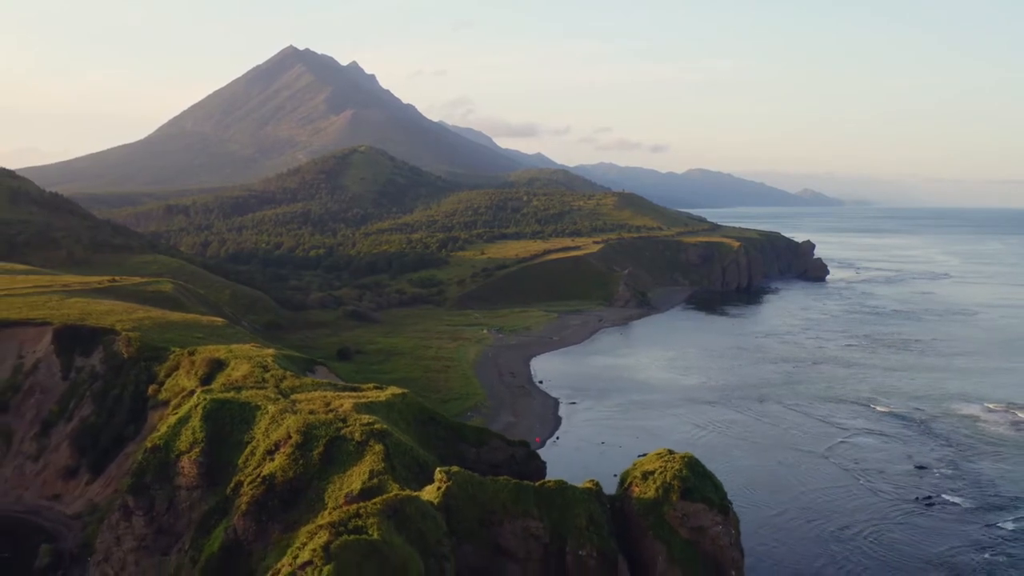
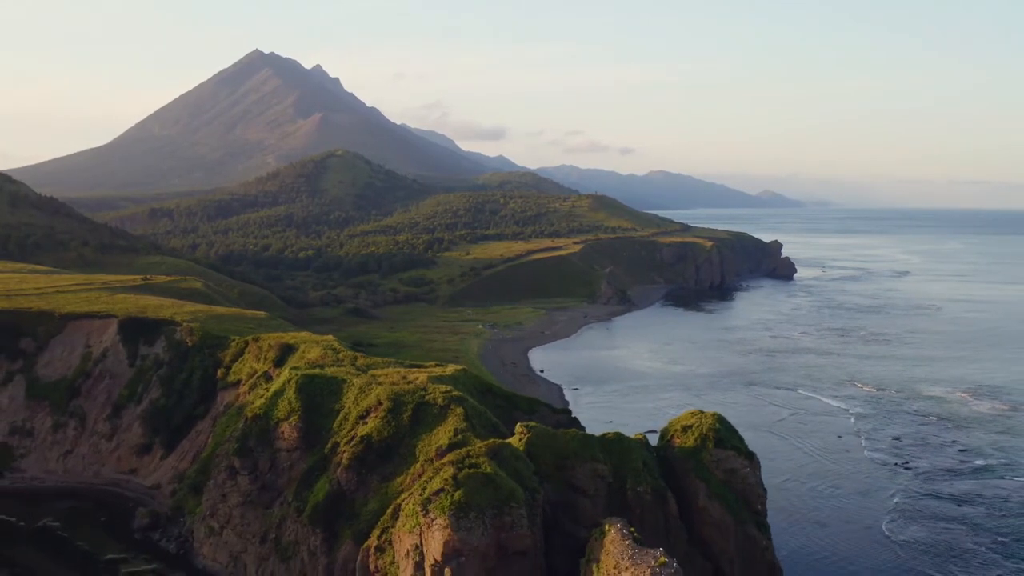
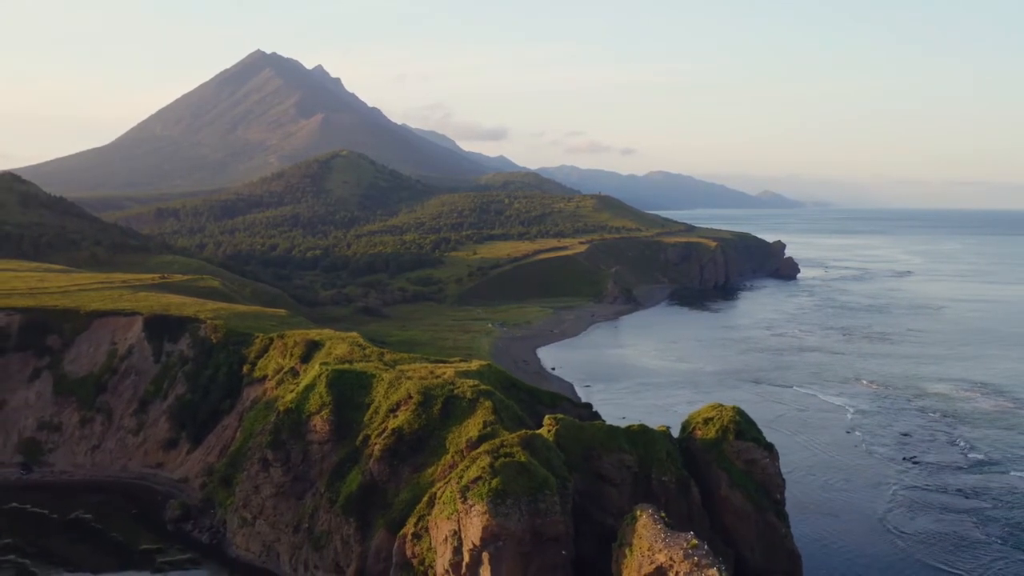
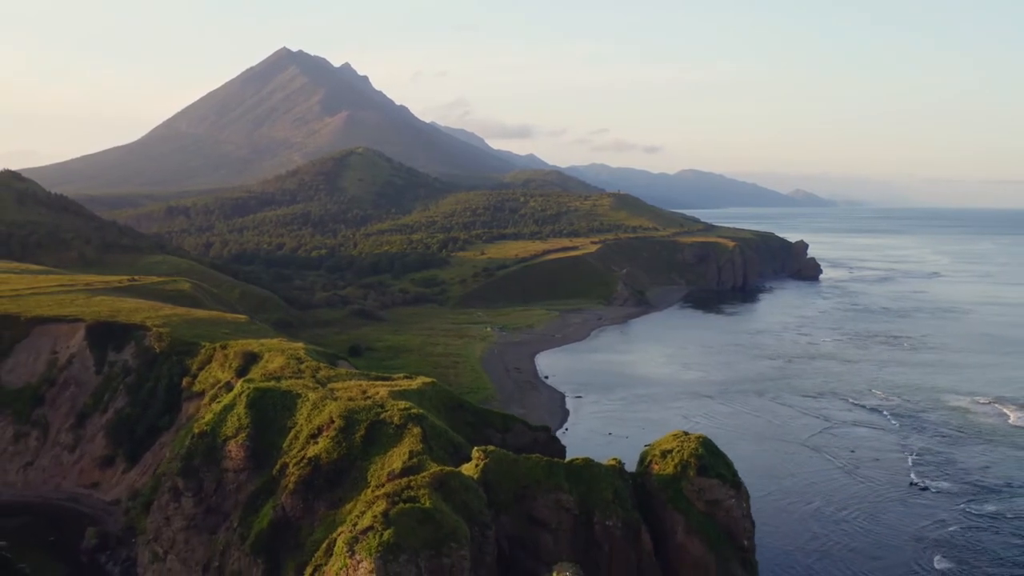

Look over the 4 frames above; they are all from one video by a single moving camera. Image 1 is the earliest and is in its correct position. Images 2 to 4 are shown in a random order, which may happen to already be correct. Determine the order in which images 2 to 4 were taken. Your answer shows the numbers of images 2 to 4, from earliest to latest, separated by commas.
4, 2, 3
